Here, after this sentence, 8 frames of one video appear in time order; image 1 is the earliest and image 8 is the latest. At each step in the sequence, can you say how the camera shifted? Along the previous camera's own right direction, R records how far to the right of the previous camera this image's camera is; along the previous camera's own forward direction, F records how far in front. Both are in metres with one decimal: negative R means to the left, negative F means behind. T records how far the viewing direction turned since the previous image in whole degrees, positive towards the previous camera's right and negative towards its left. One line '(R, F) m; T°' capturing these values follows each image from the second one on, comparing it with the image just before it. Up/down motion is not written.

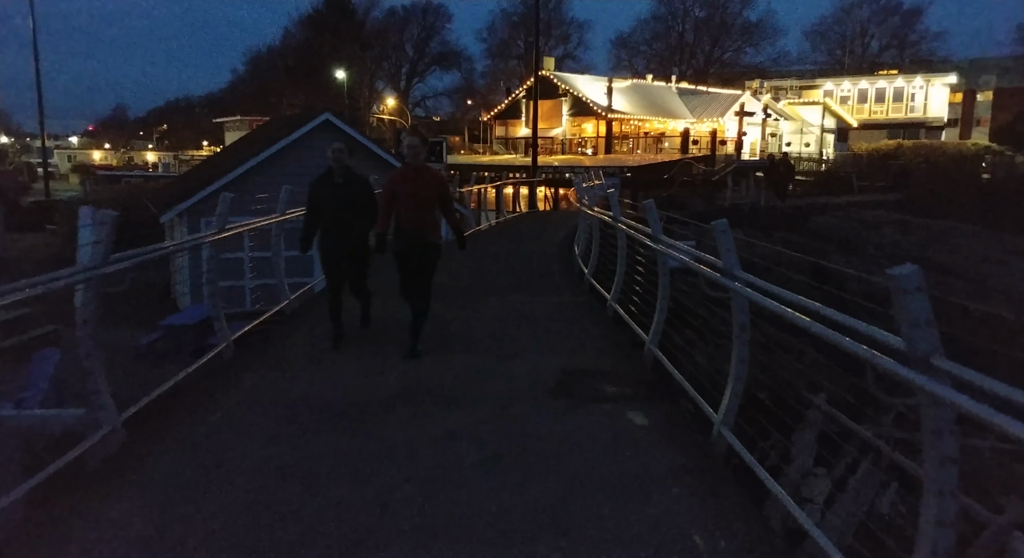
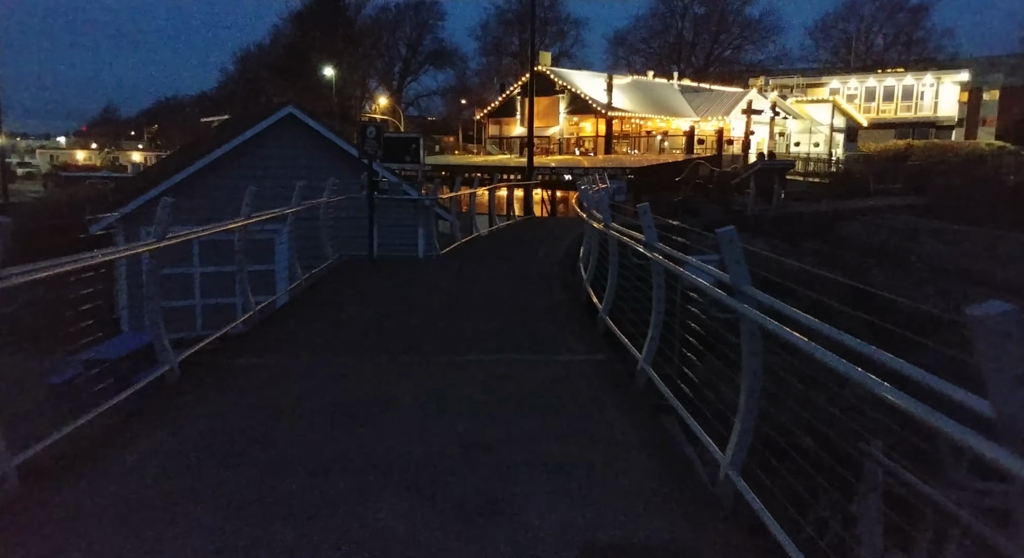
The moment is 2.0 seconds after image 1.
(+0.1, +2.2) m; 0°
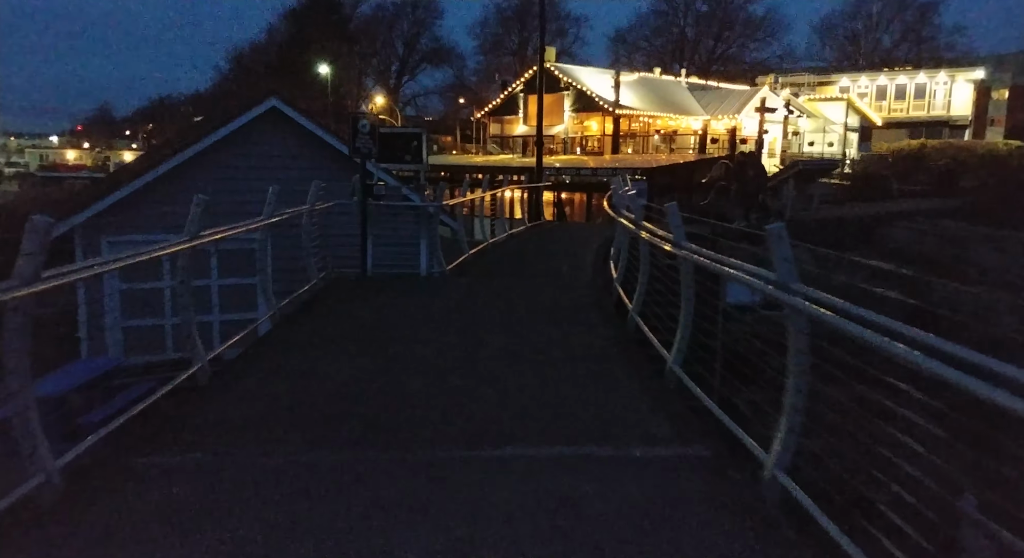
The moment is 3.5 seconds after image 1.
(-0.3, +1.7) m; 0°
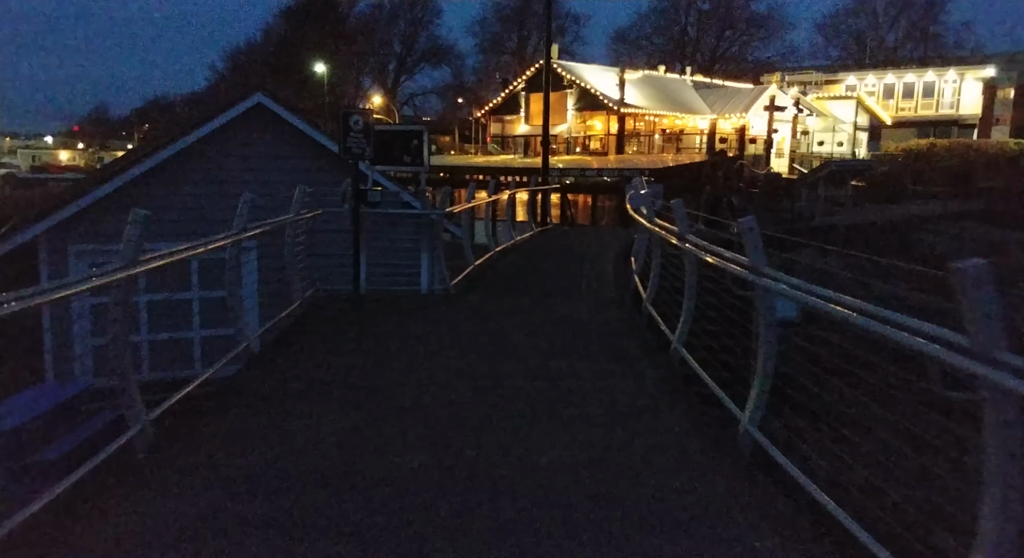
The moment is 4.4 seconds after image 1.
(-0.2, +1.1) m; 0°
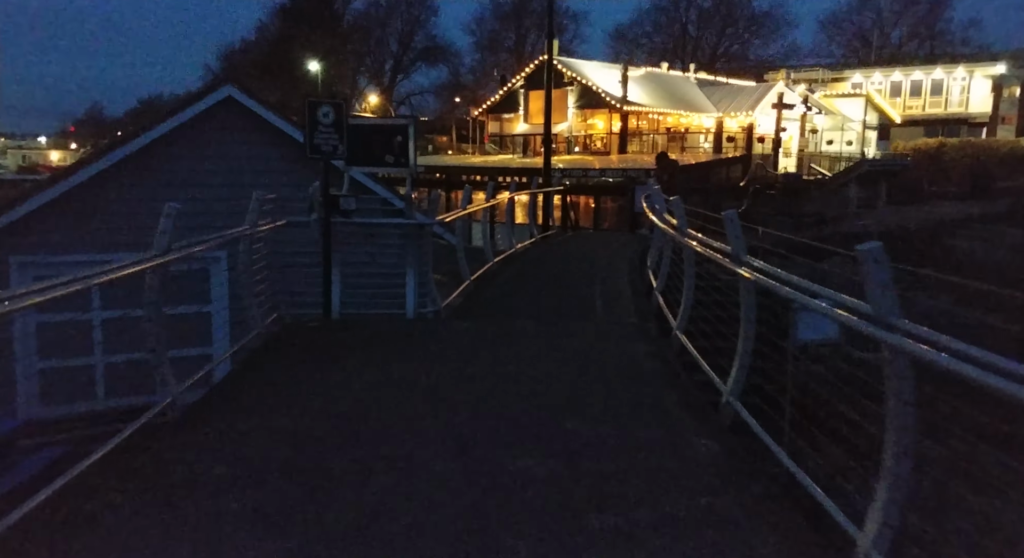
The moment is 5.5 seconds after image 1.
(0.0, +1.2) m; 0°
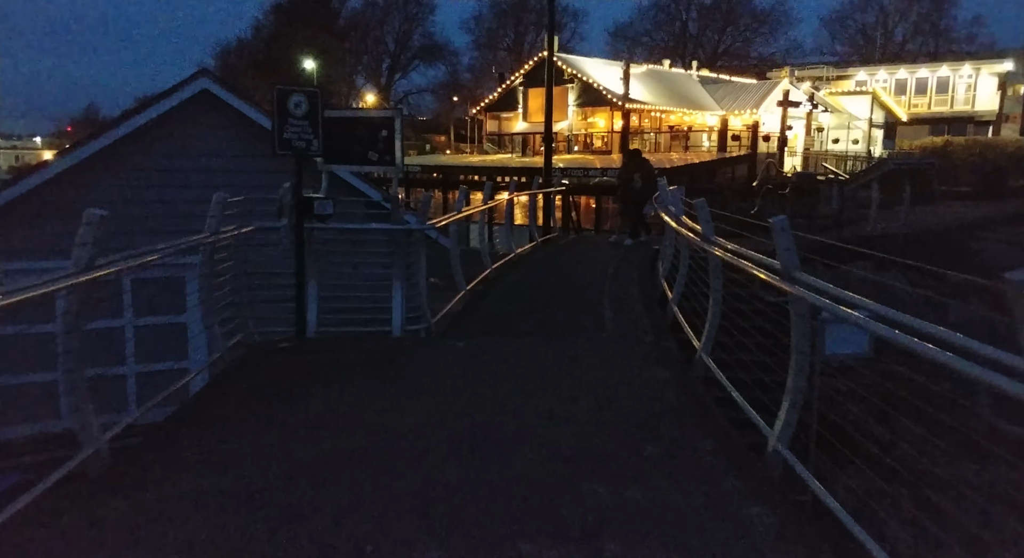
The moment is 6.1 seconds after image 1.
(0.0, +0.8) m; 0°
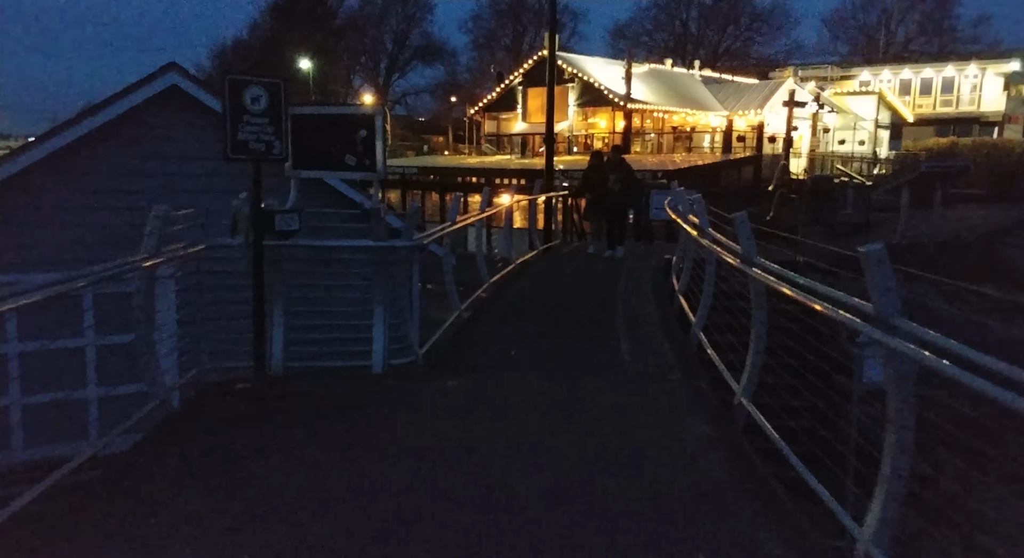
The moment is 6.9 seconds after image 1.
(0.0, +0.9) m; 0°
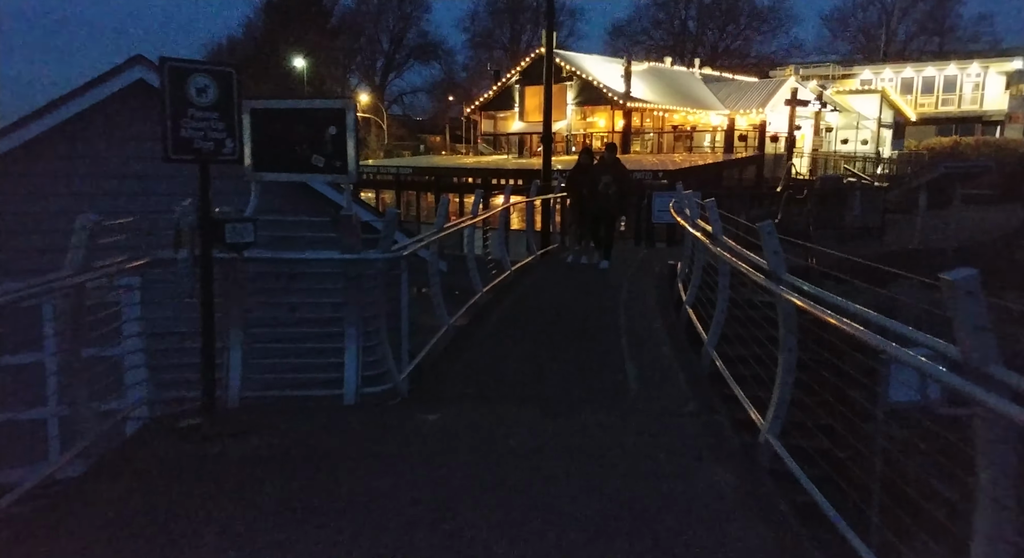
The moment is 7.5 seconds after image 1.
(0.0, +0.6) m; 0°
